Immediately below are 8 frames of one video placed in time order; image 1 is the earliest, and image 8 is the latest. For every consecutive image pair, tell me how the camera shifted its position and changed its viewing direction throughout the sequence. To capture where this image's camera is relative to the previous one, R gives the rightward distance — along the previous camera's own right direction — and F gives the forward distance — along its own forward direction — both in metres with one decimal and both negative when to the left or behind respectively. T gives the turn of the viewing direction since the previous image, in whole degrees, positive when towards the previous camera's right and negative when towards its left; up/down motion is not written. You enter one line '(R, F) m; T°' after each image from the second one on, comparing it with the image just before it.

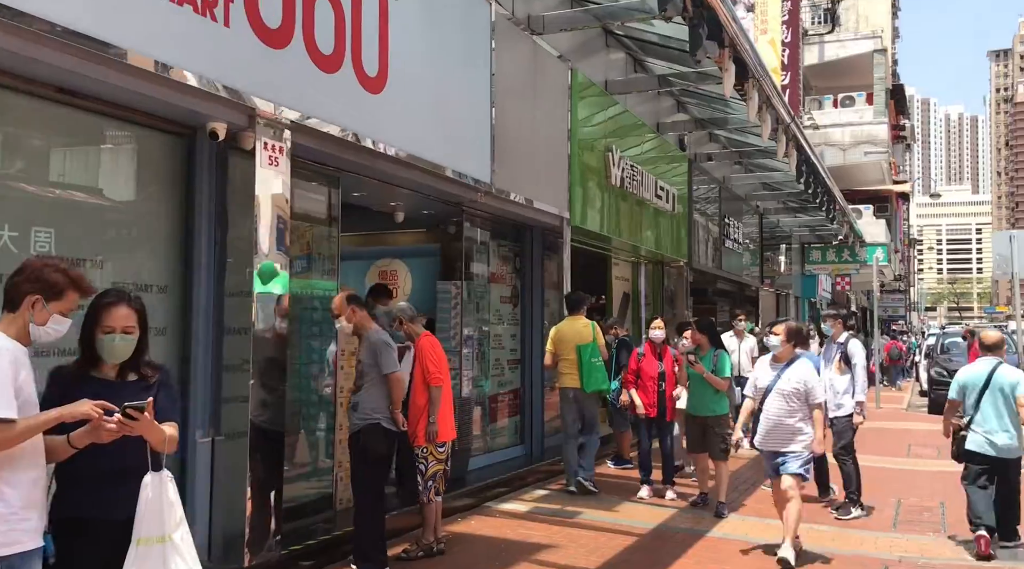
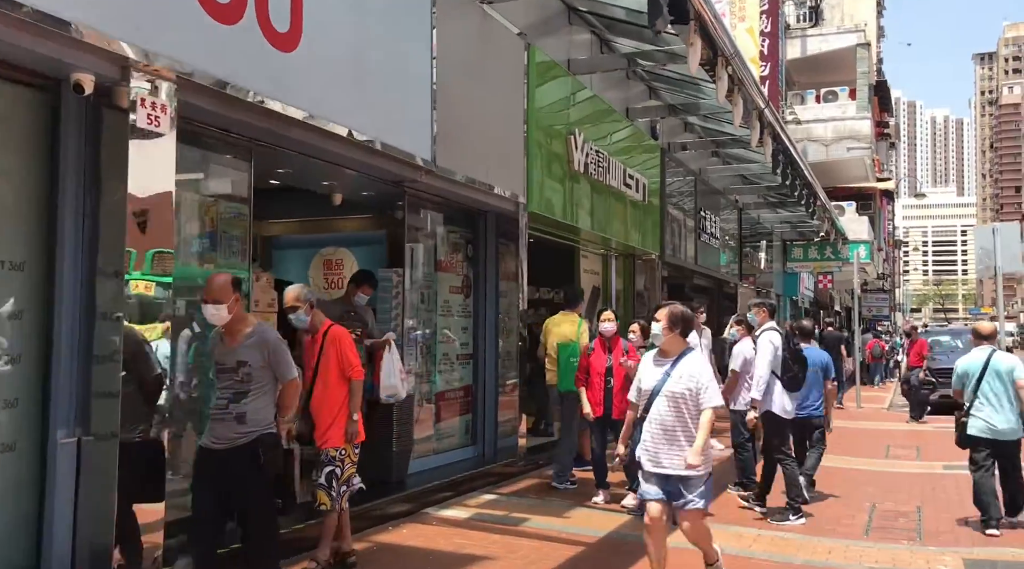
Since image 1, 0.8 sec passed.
(+0.4, +0.6) m; +1°
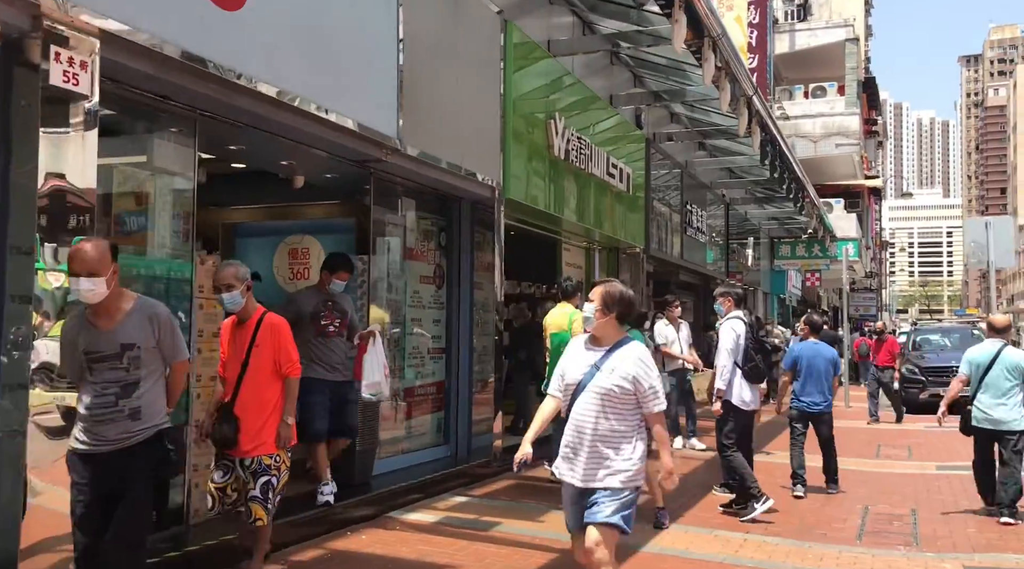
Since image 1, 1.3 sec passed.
(+0.1, +0.5) m; +1°
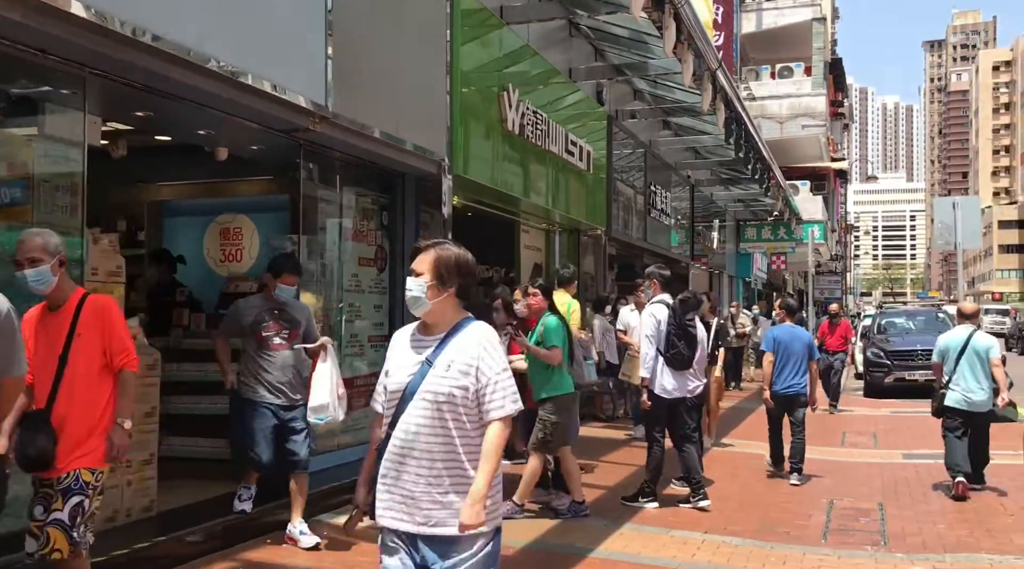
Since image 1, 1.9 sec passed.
(+0.2, +0.5) m; +2°
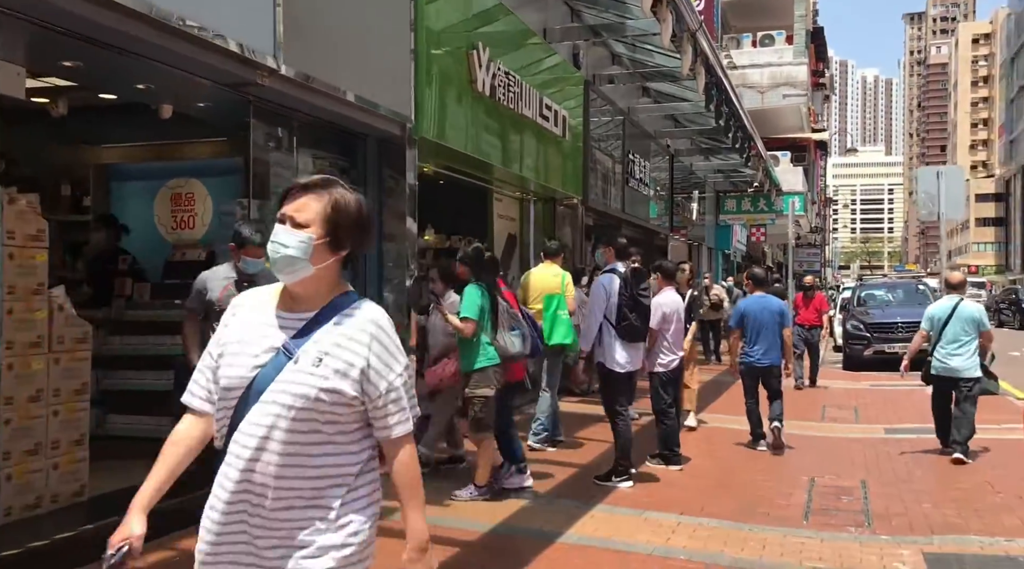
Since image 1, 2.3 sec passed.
(+0.1, +0.4) m; +1°
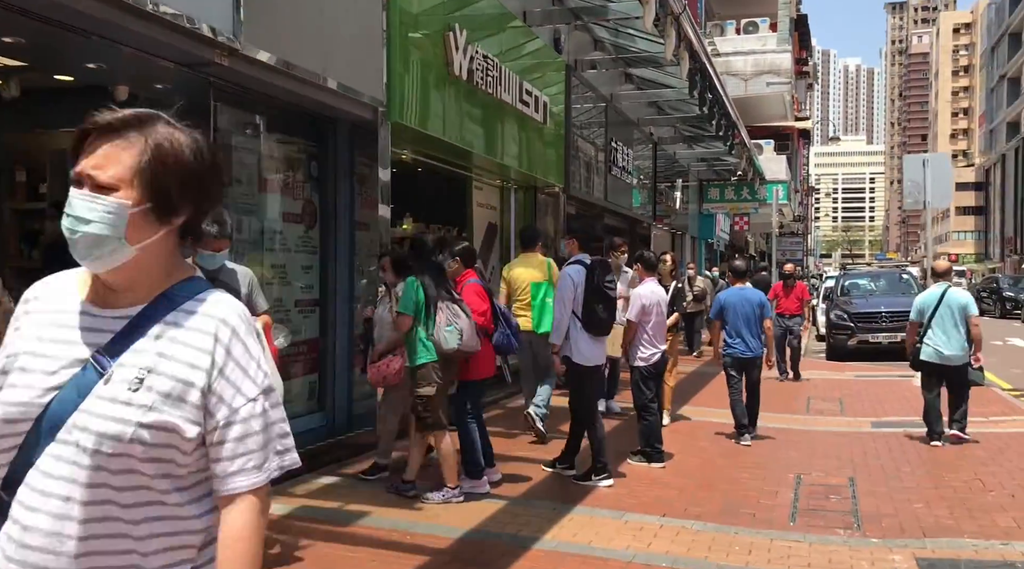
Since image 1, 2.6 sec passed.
(+0.1, +0.3) m; +1°
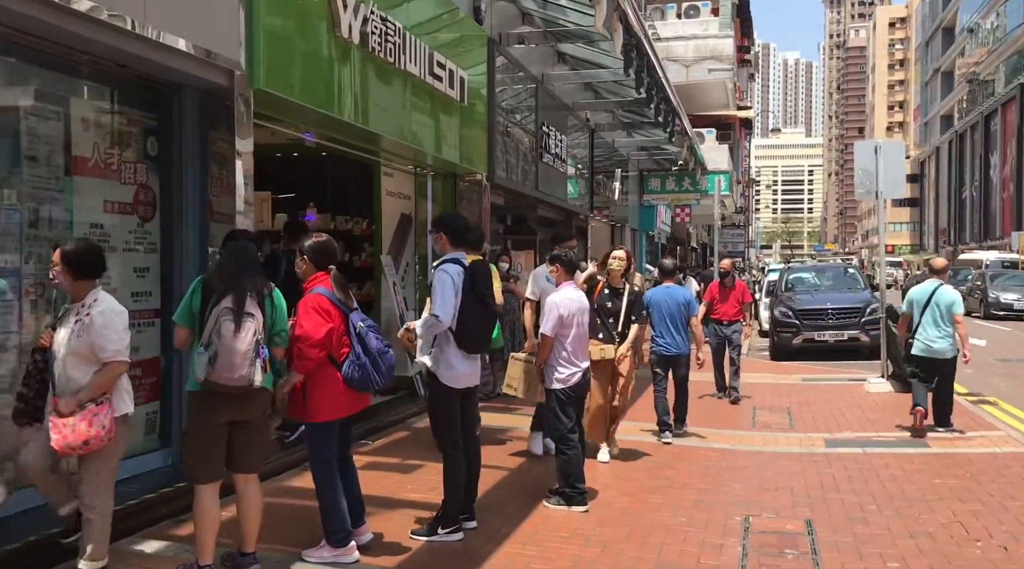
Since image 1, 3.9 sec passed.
(+0.4, +1.3) m; +3°
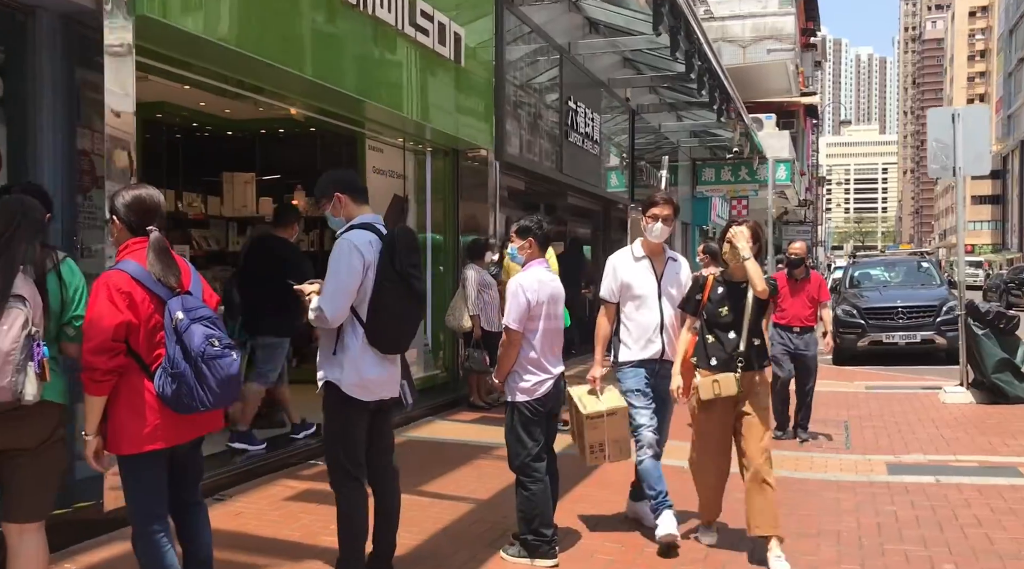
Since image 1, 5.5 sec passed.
(+0.6, +1.5) m; -4°
